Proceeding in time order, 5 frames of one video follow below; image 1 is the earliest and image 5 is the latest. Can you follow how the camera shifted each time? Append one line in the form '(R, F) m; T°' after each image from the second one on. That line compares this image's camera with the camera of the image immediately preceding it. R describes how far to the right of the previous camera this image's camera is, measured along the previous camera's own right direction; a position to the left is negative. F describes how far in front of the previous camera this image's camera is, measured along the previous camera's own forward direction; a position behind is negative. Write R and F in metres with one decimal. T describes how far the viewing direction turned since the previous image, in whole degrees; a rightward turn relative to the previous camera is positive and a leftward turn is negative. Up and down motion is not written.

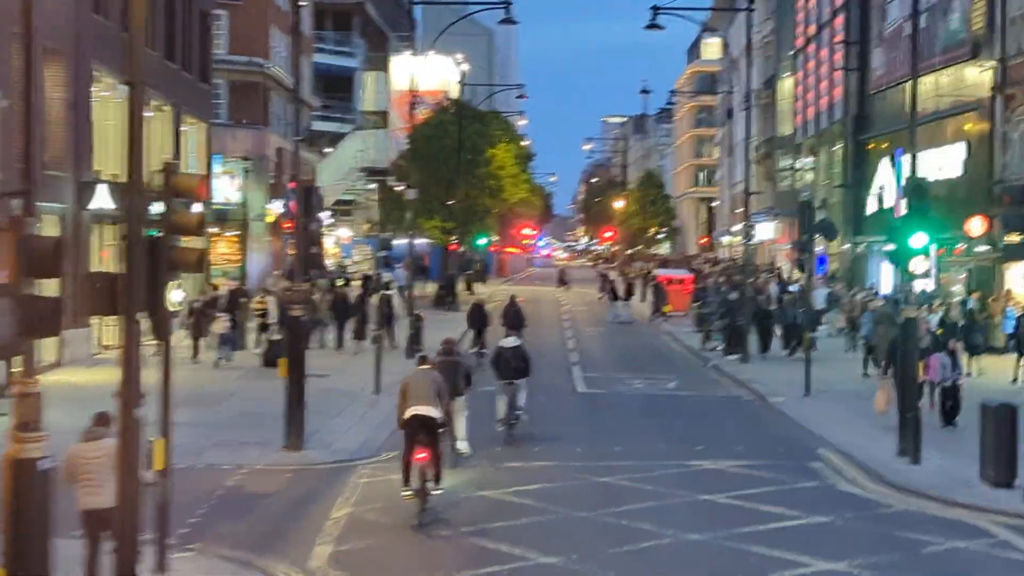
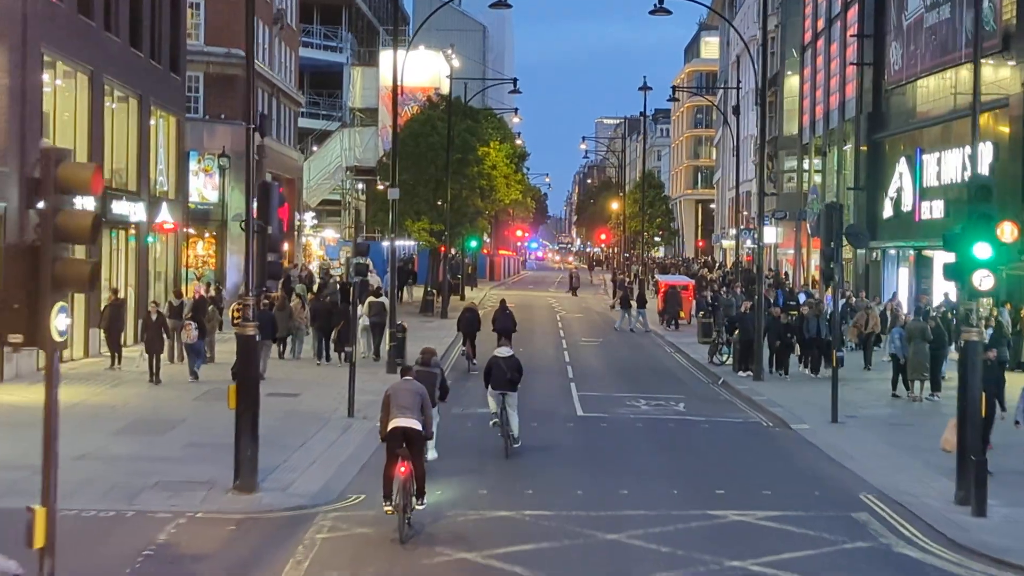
(0.0, +2.5) m; 0°
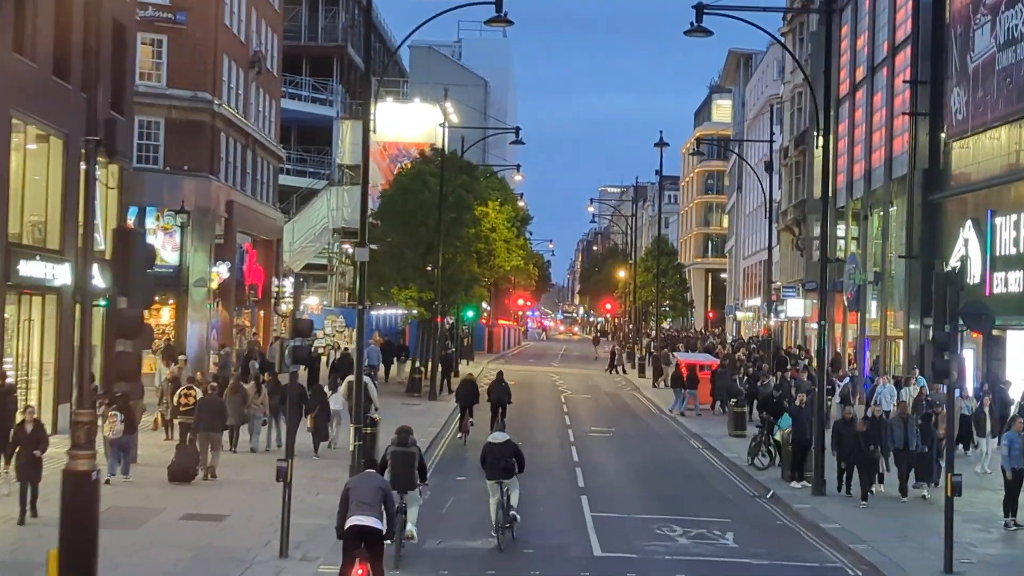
(+0.1, +5.4) m; 0°
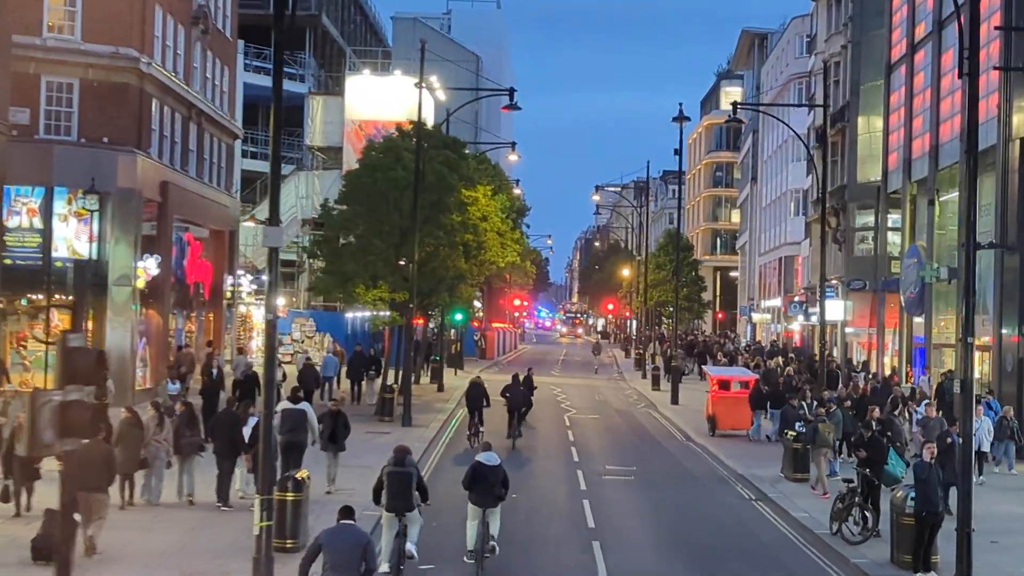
(+0.1, +7.2) m; 0°
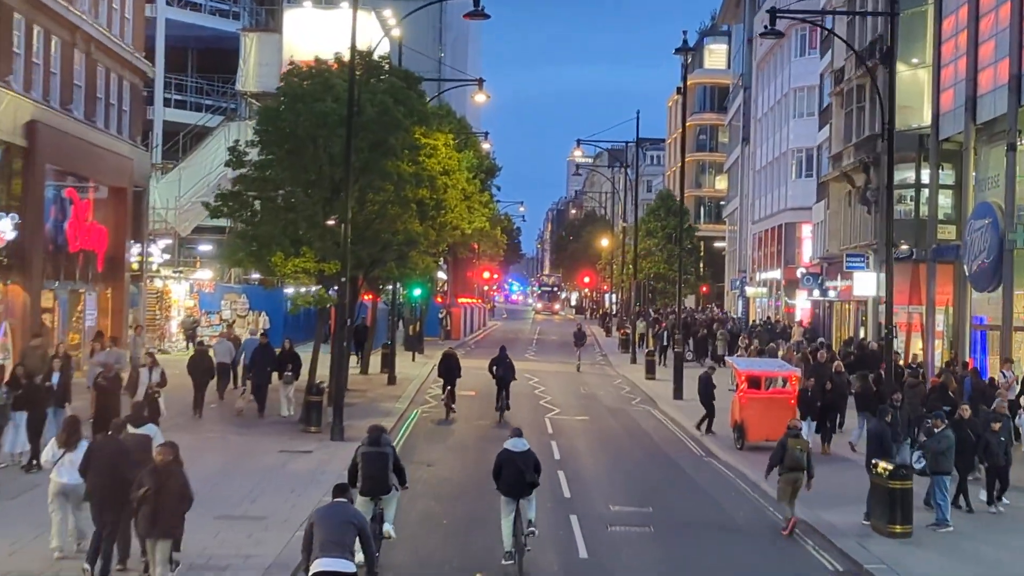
(+0.1, +7.5) m; +1°
